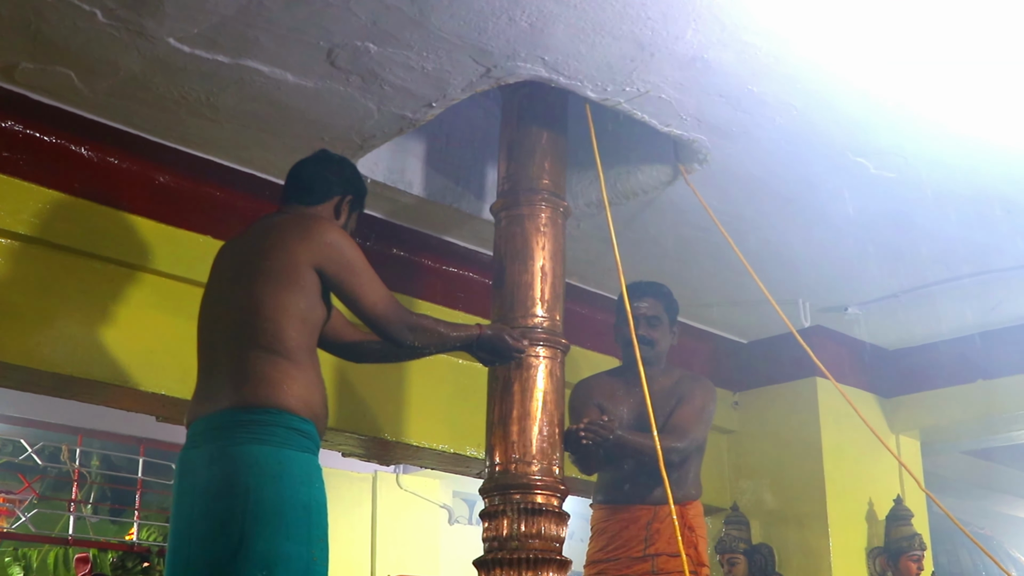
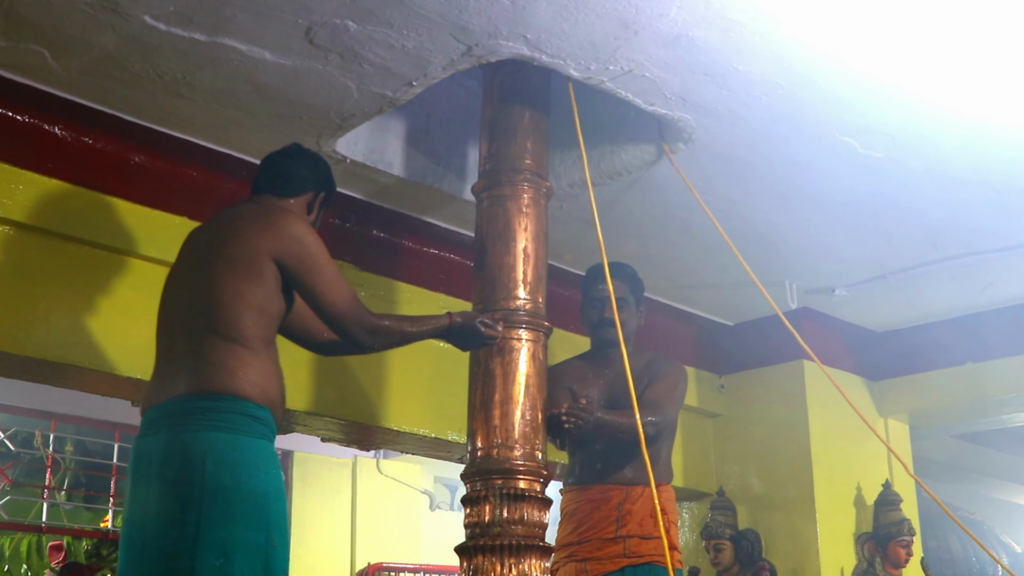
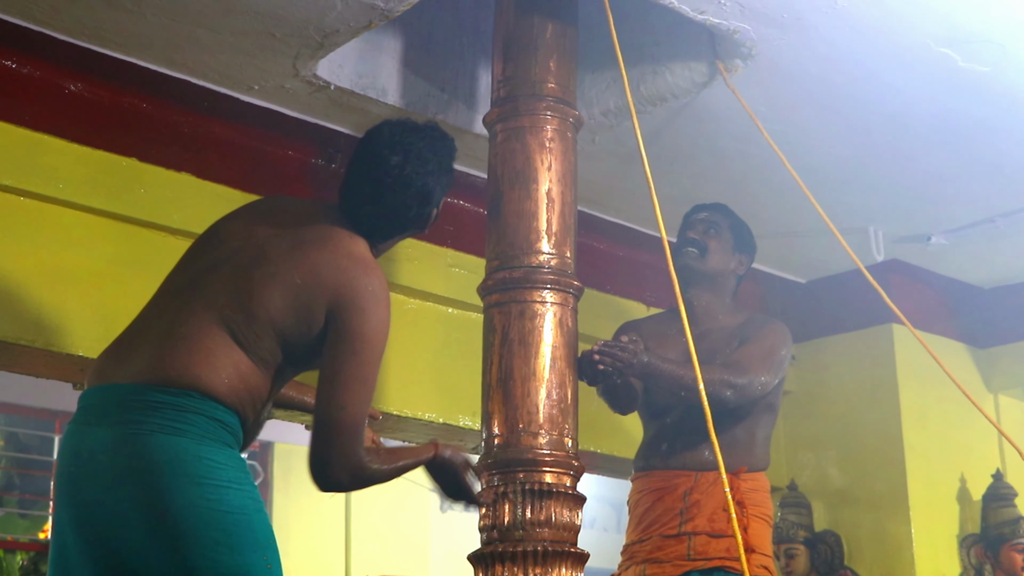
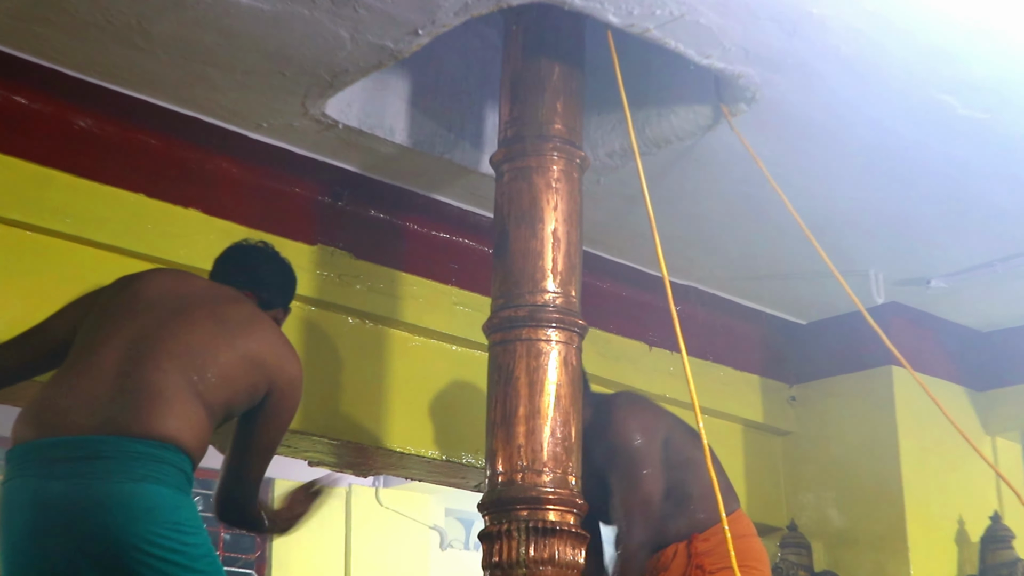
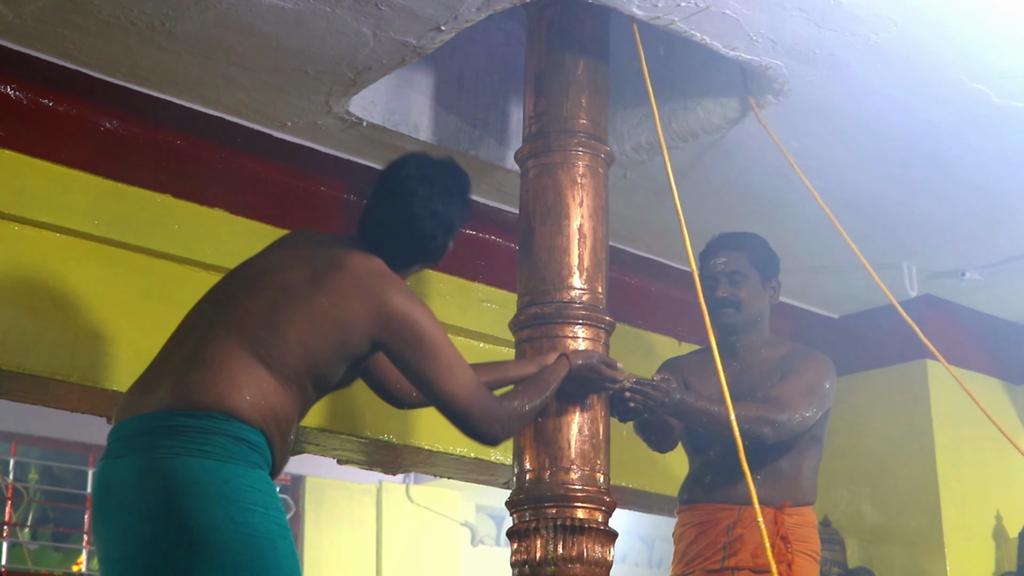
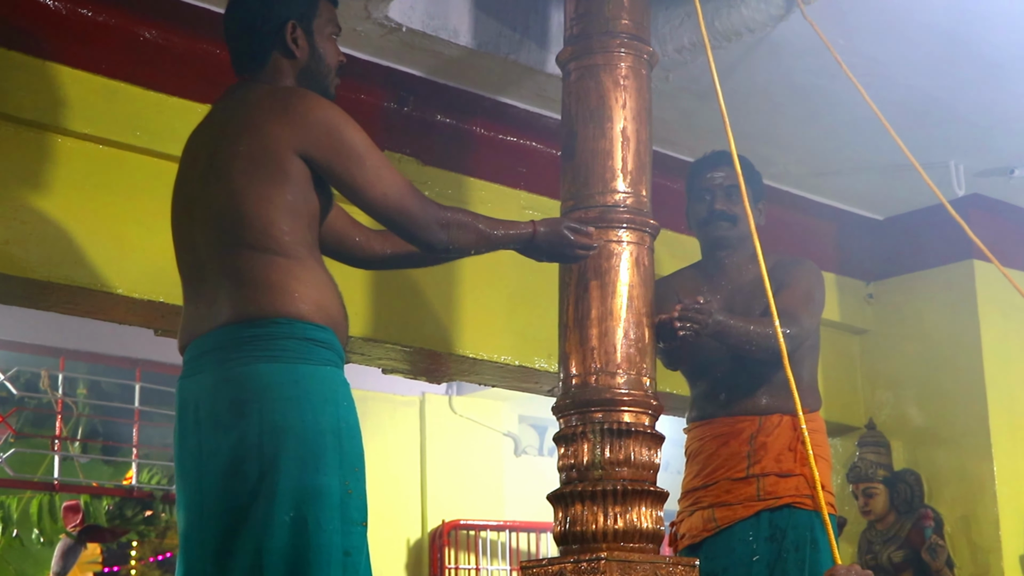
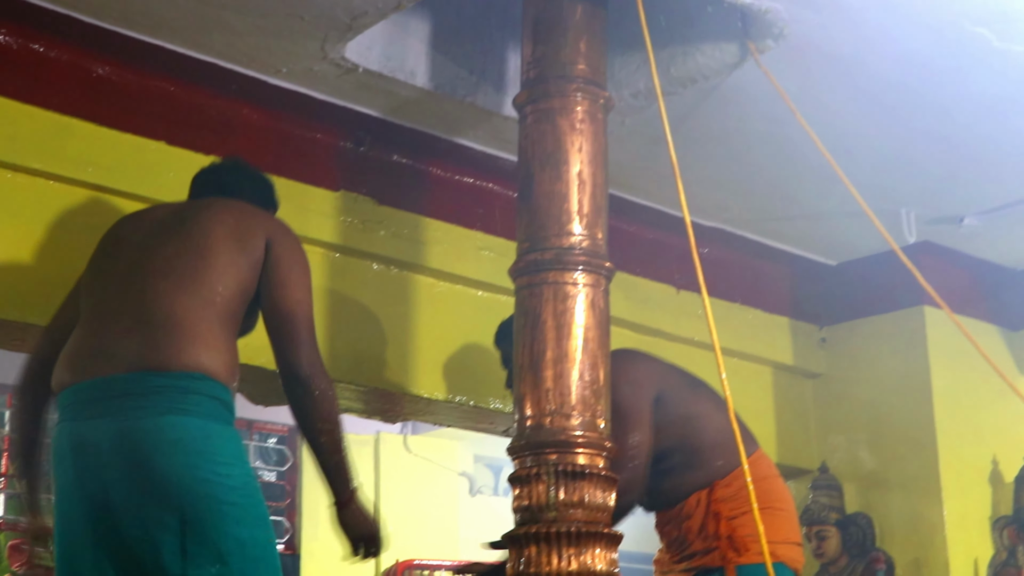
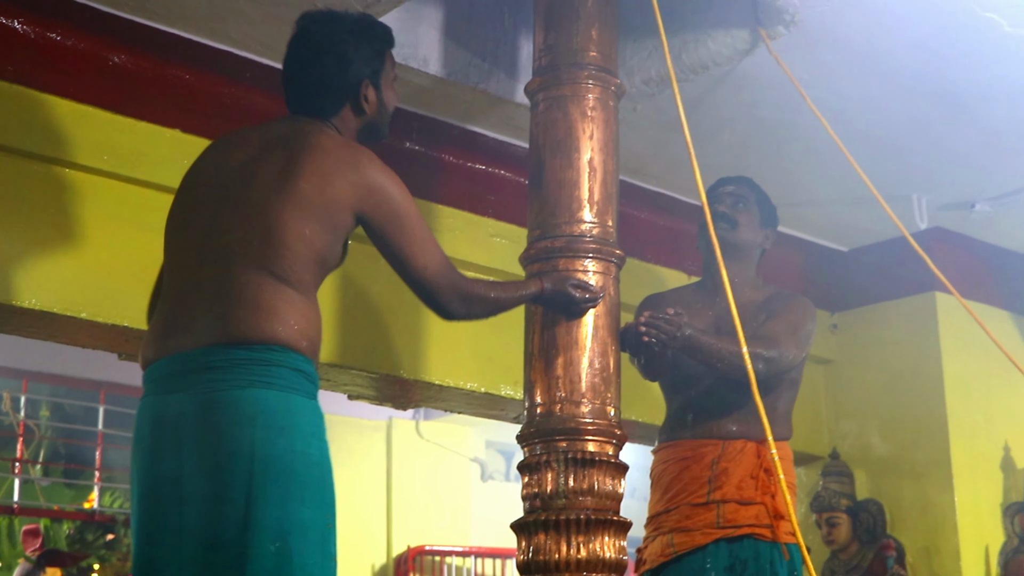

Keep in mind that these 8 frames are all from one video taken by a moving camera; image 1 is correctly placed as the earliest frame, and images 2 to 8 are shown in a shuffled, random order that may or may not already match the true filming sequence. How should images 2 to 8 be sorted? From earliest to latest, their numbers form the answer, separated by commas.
2, 4, 7, 6, 8, 3, 5
